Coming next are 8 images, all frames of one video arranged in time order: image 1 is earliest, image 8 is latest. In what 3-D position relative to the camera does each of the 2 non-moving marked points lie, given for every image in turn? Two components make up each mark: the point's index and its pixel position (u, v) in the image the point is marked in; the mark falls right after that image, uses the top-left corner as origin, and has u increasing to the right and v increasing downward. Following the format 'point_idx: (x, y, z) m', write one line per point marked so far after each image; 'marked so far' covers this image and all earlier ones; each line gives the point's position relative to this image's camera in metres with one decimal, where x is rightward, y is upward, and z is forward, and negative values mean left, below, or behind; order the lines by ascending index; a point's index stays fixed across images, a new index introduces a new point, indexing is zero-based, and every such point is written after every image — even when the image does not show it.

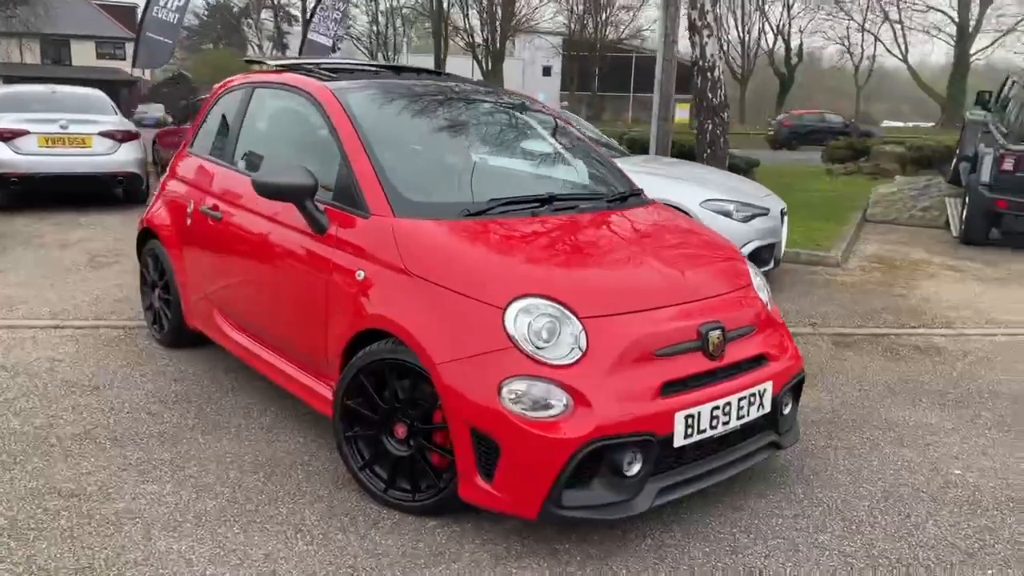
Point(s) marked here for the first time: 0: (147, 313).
0: (-2.4, -0.2, +5.2) m
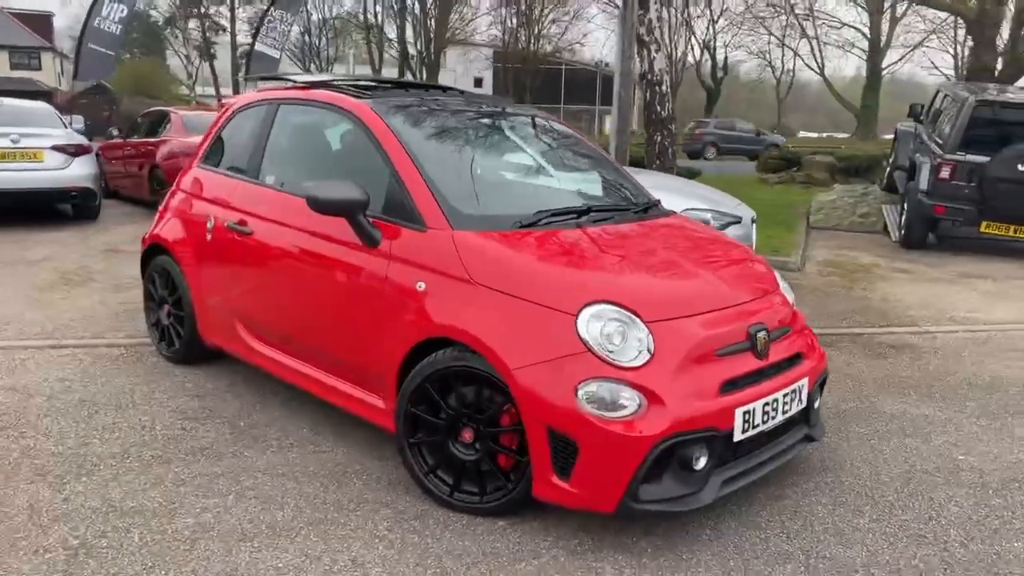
0: (-2.3, -0.3, +5.2) m
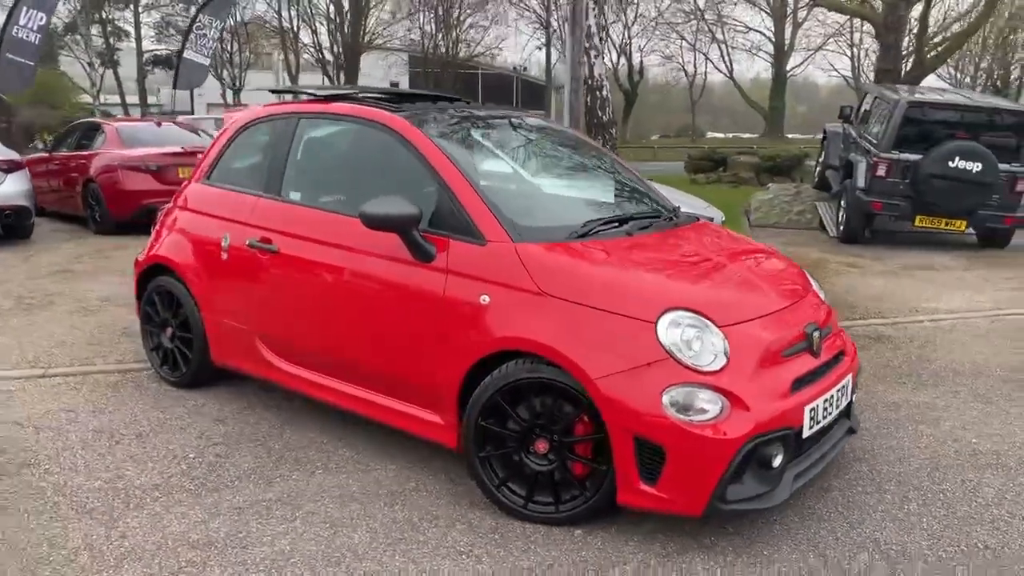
0: (-2.2, -0.4, +5.0) m
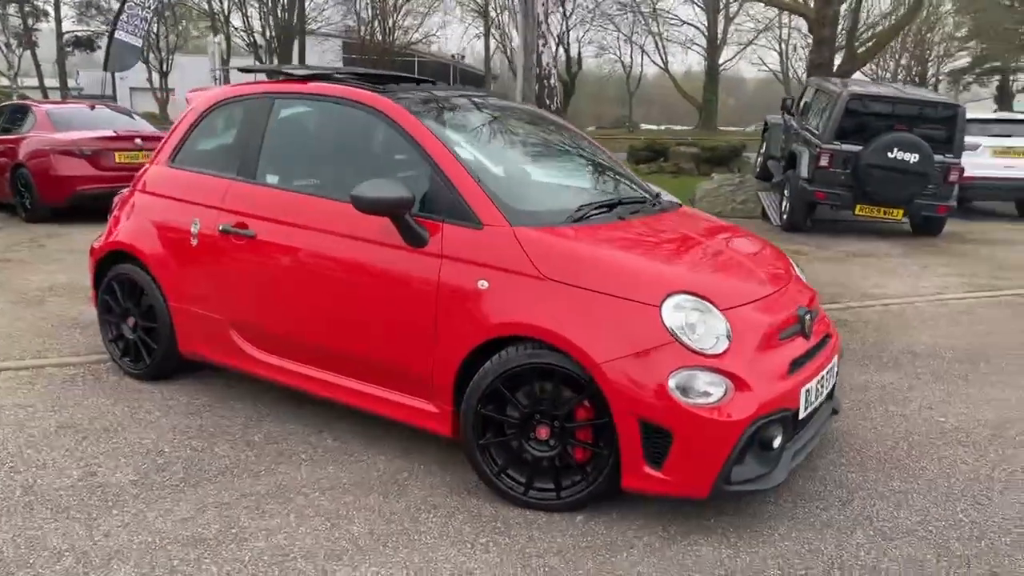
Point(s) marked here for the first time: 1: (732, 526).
0: (-2.4, -0.3, +4.7) m
1: (+0.9, -0.9, +3.1) m
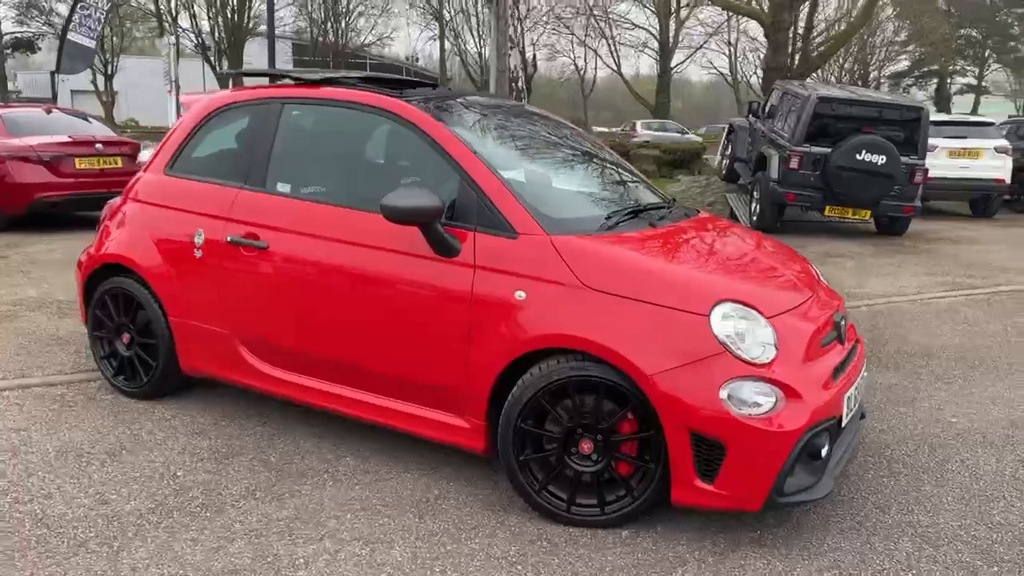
0: (-2.3, -0.4, +4.5) m
1: (+1.0, -1.0, +3.1) m
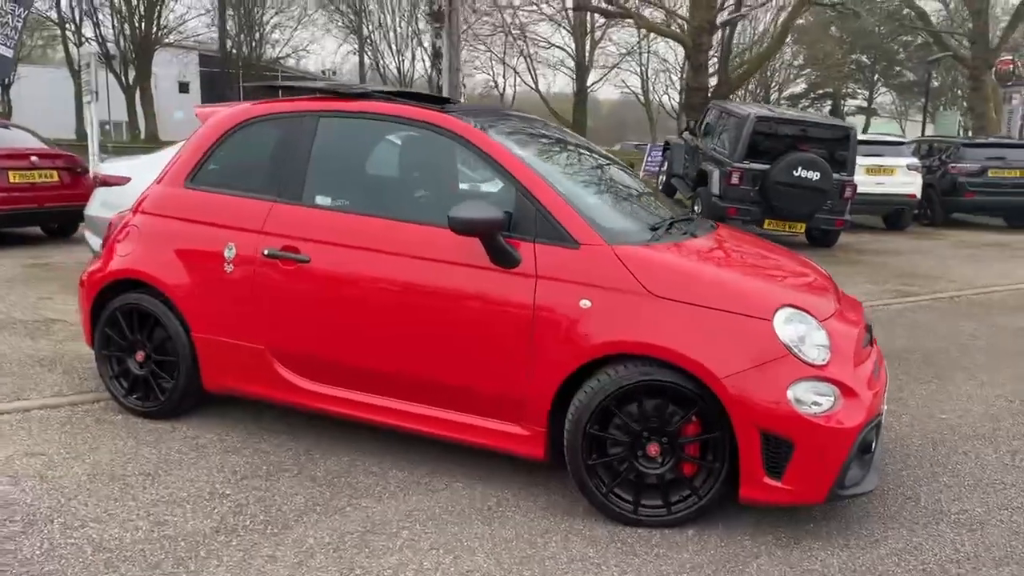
0: (-2.2, -0.5, +4.3) m
1: (+1.3, -1.0, +3.2) m
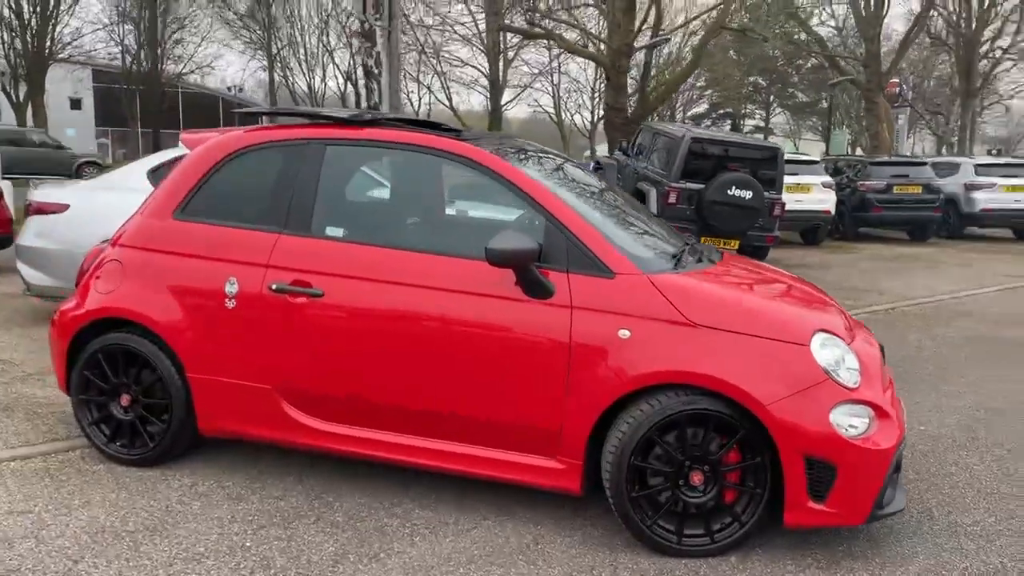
0: (-2.1, -0.7, +4.0) m
1: (+1.5, -1.1, +3.3) m
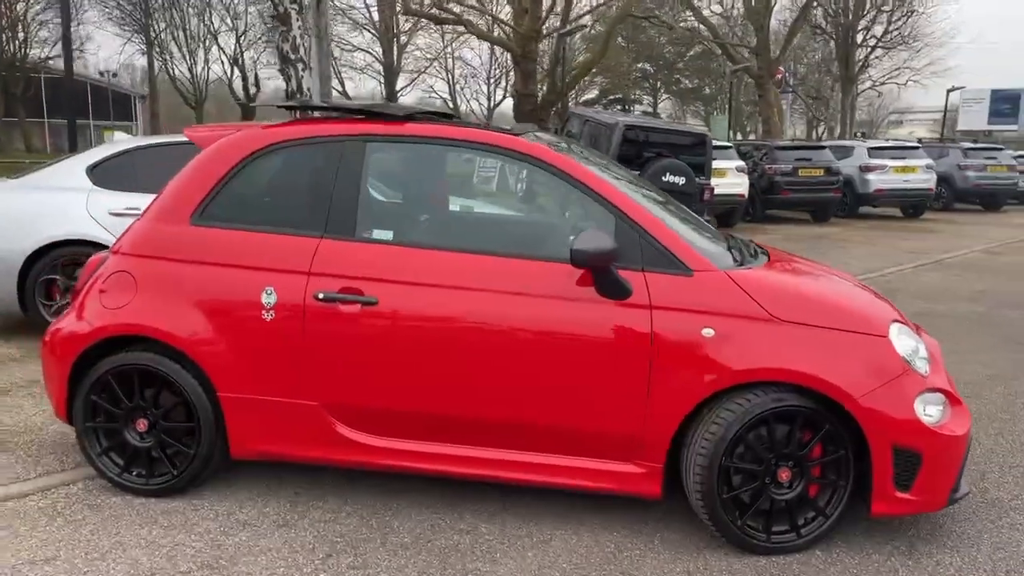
0: (-1.8, -0.8, +3.6) m
1: (+1.8, -1.0, +3.4) m
